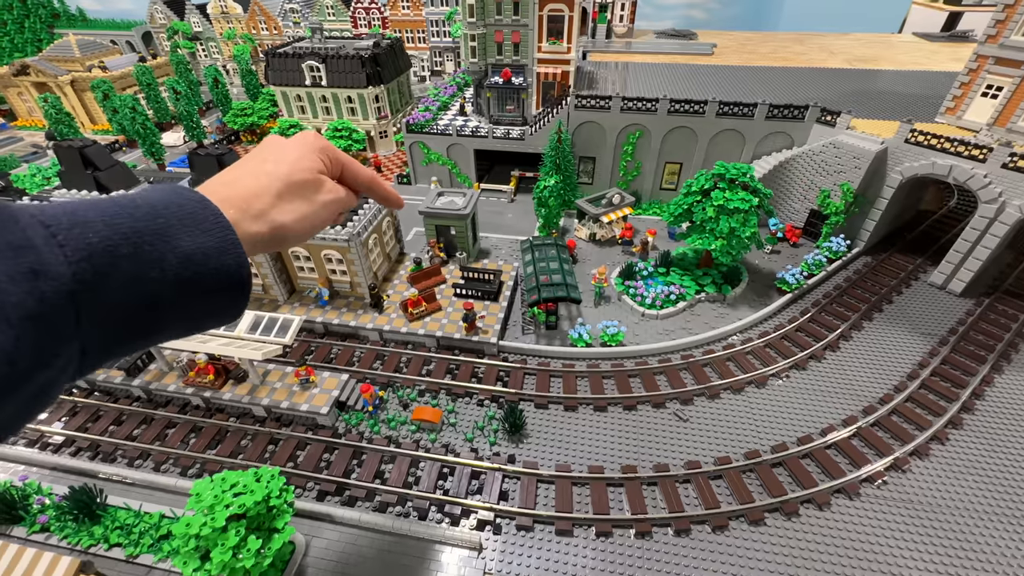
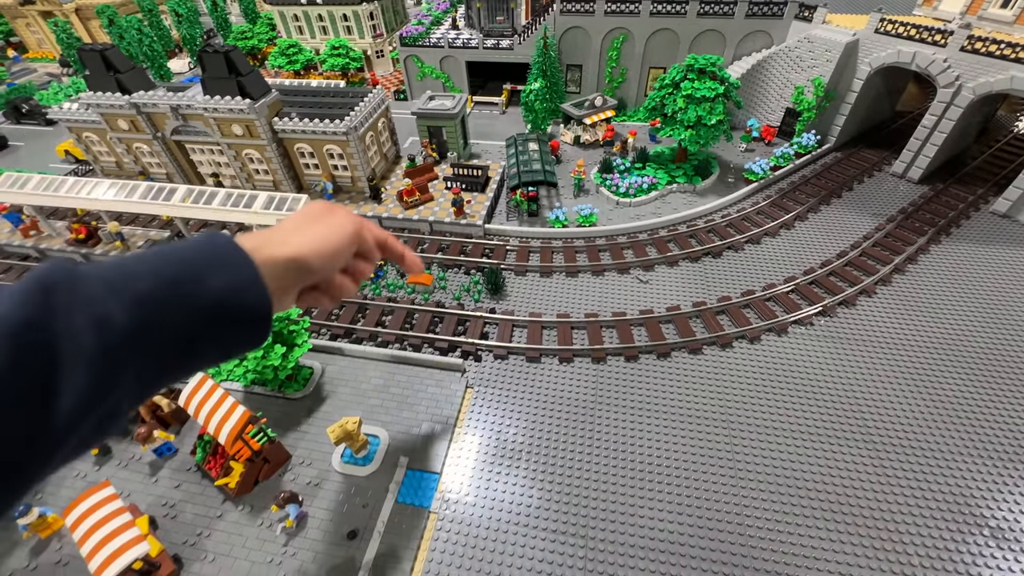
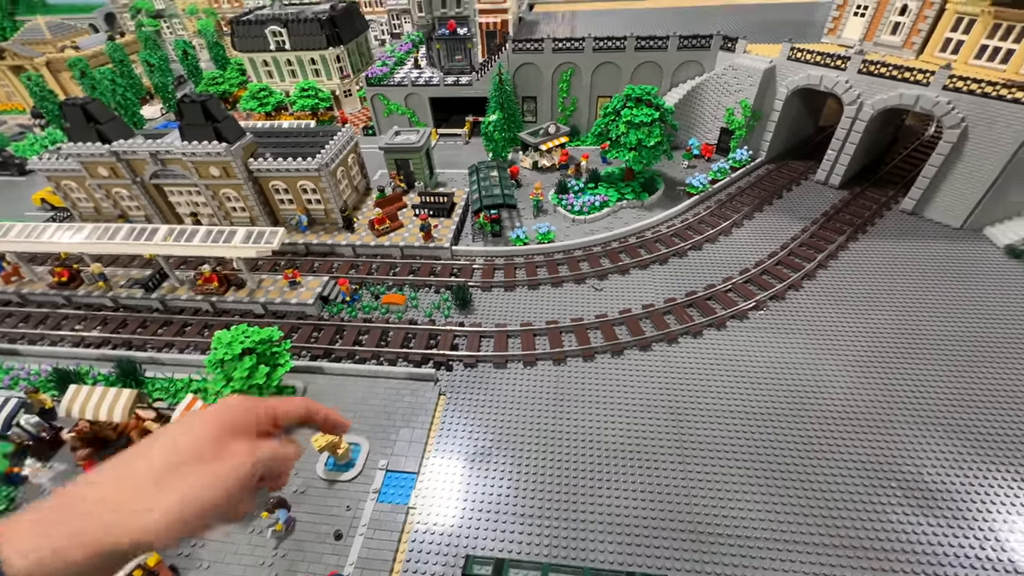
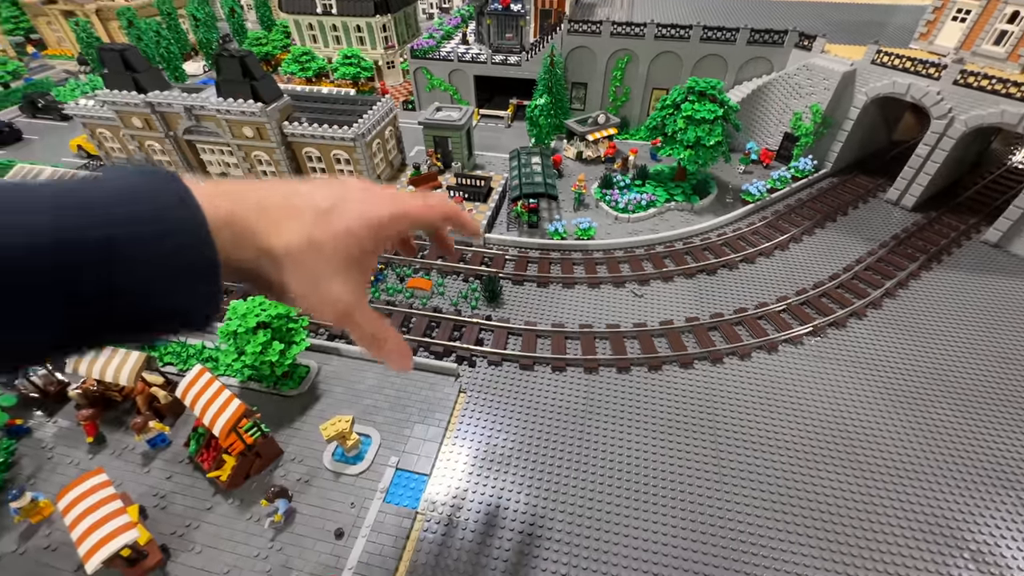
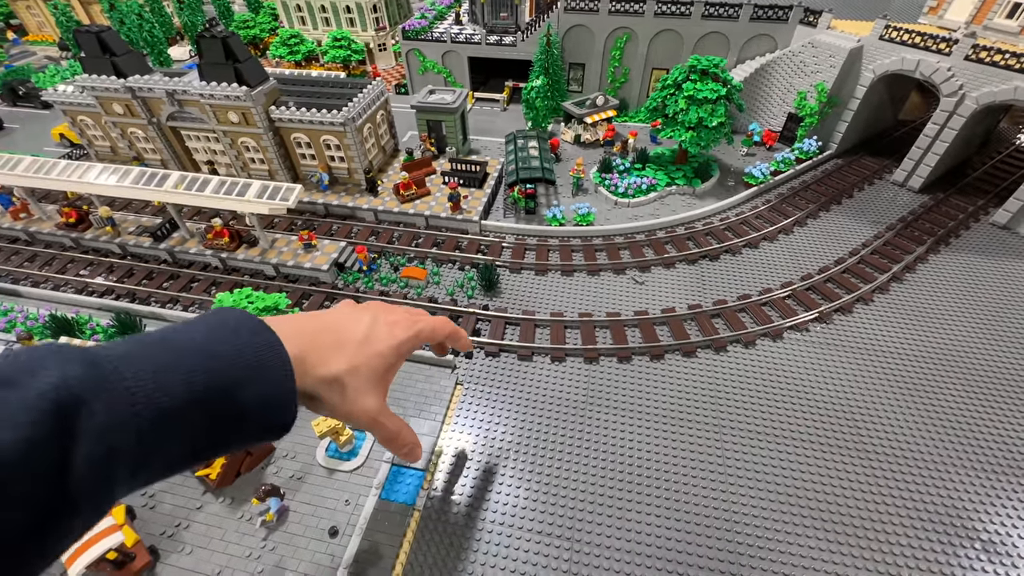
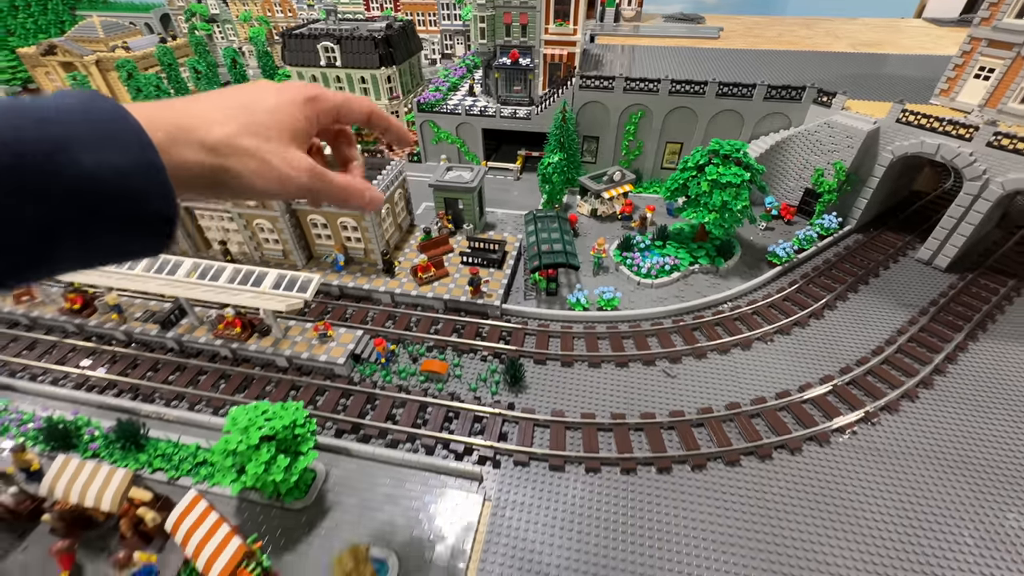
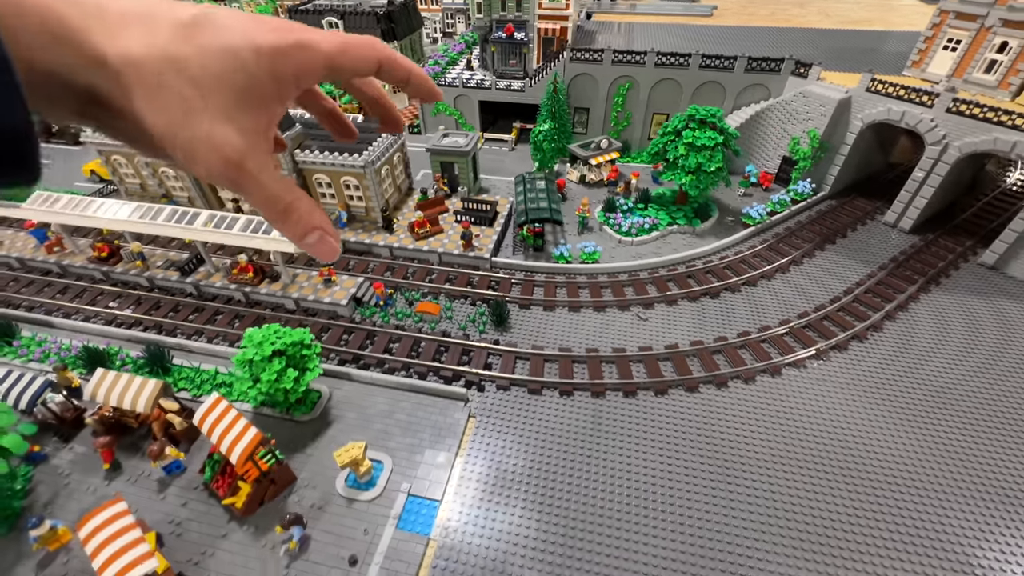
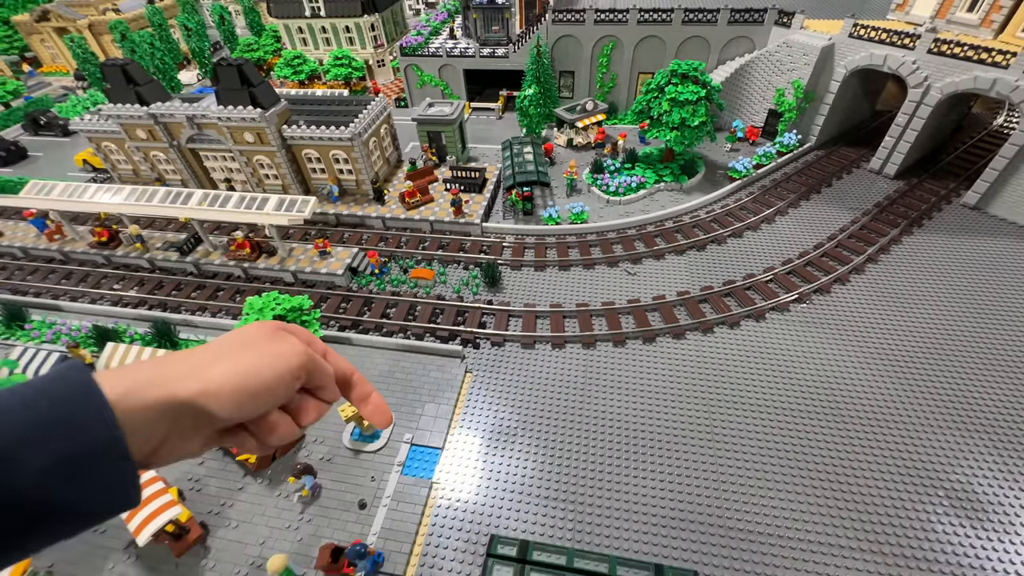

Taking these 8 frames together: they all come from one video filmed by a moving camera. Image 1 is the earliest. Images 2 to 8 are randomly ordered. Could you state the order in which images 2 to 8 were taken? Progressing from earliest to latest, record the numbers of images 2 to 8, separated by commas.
6, 7, 4, 5, 2, 8, 3
